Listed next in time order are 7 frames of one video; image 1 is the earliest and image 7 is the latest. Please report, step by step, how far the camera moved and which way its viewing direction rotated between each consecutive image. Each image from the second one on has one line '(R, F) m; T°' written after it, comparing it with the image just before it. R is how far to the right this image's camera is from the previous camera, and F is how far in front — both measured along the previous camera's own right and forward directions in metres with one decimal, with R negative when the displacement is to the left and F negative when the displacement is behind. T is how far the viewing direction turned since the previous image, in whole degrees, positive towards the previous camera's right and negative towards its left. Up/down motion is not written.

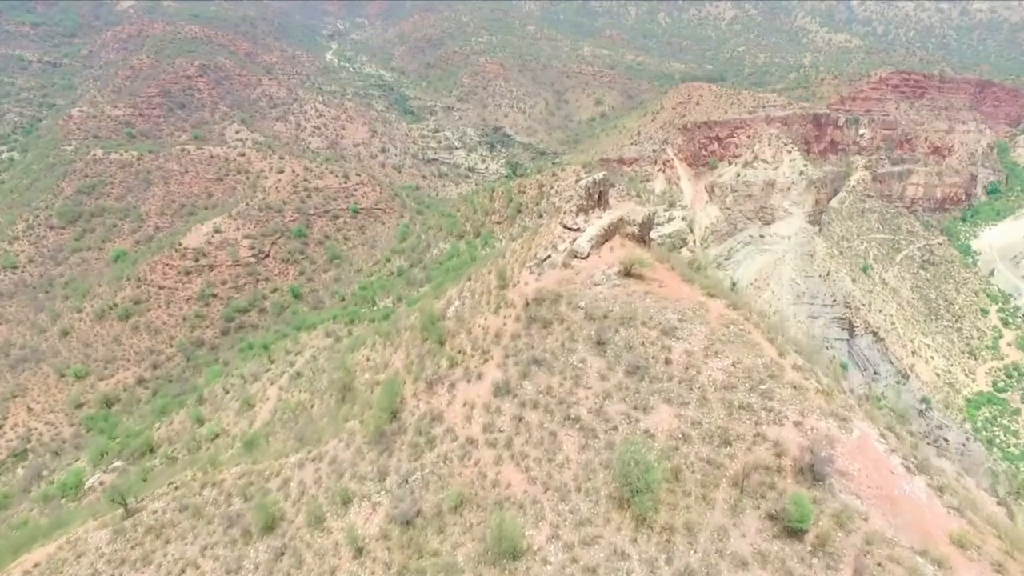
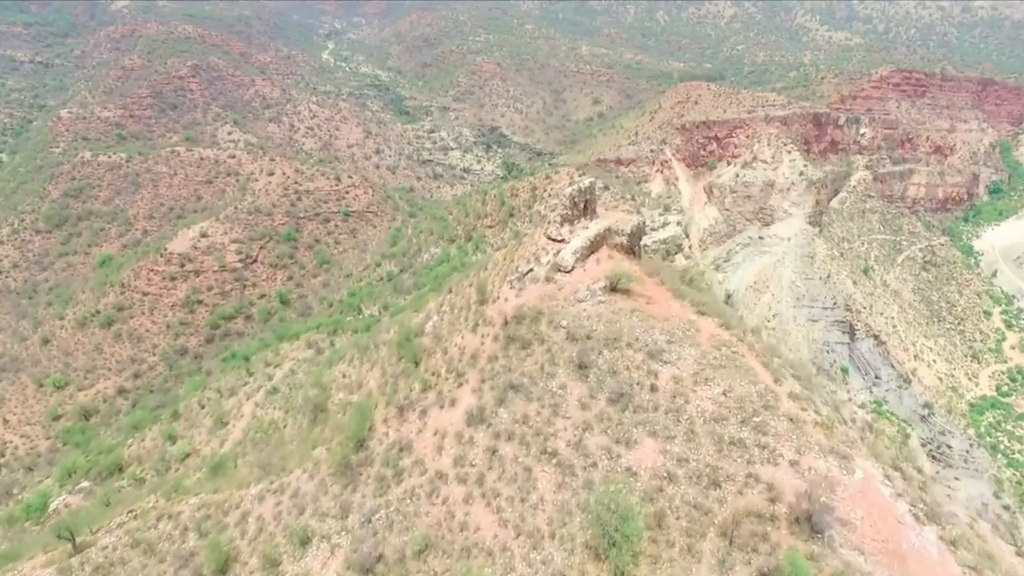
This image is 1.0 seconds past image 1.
(+0.4, +1.0) m; 0°
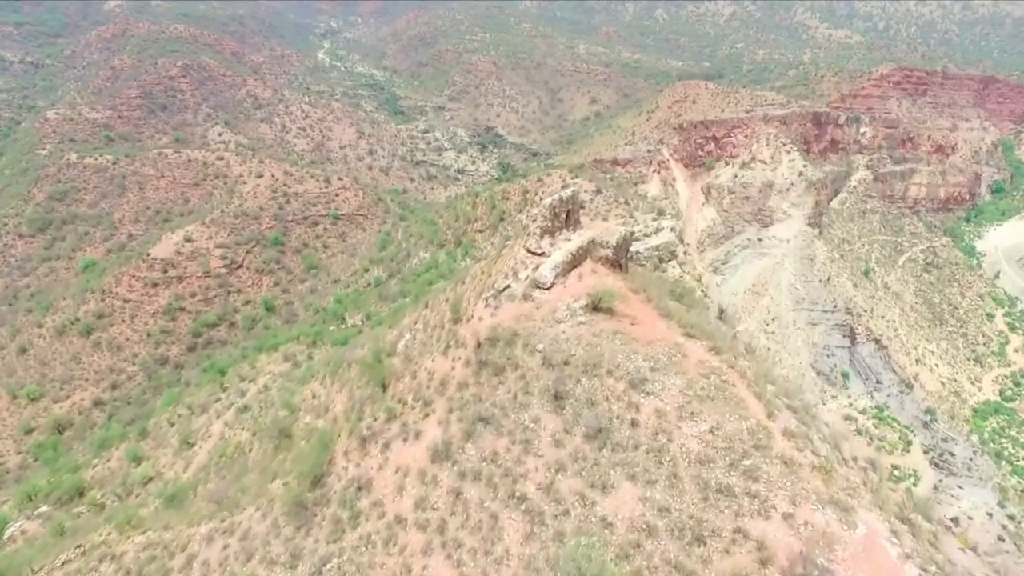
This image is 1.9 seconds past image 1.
(+0.5, +1.1) m; 0°
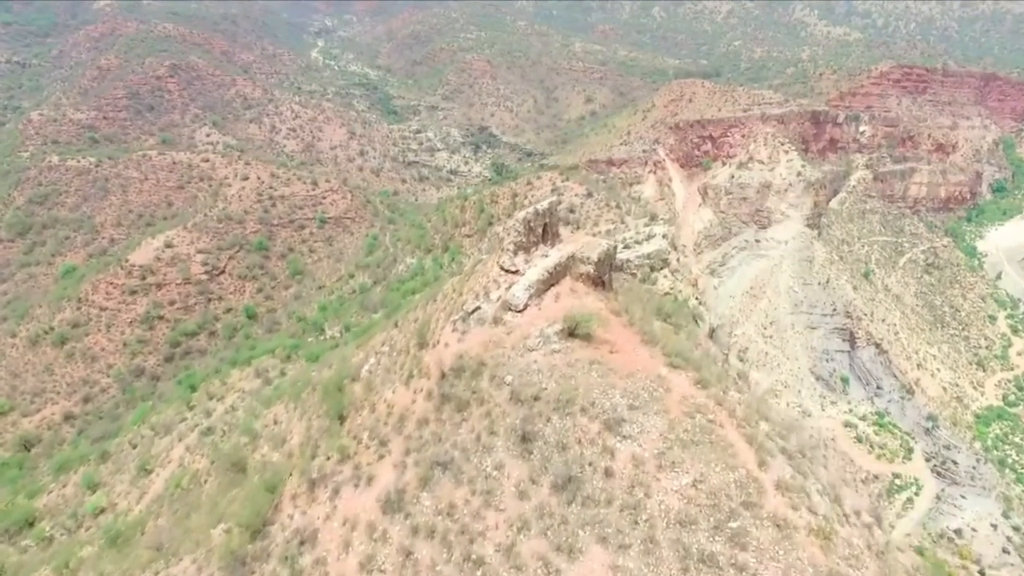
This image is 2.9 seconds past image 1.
(+0.5, +1.3) m; 0°
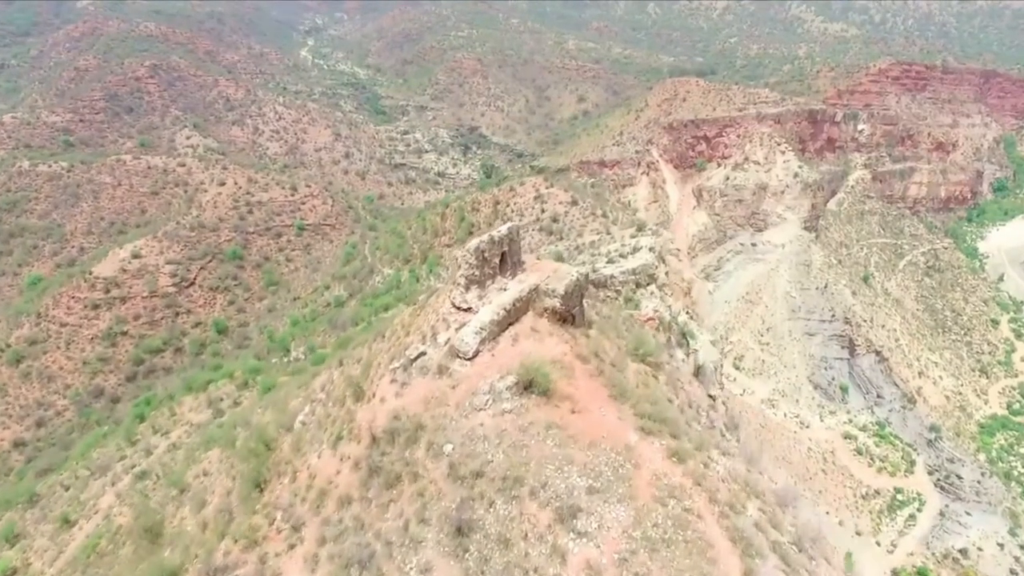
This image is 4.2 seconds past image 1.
(+0.8, +2.0) m; 0°
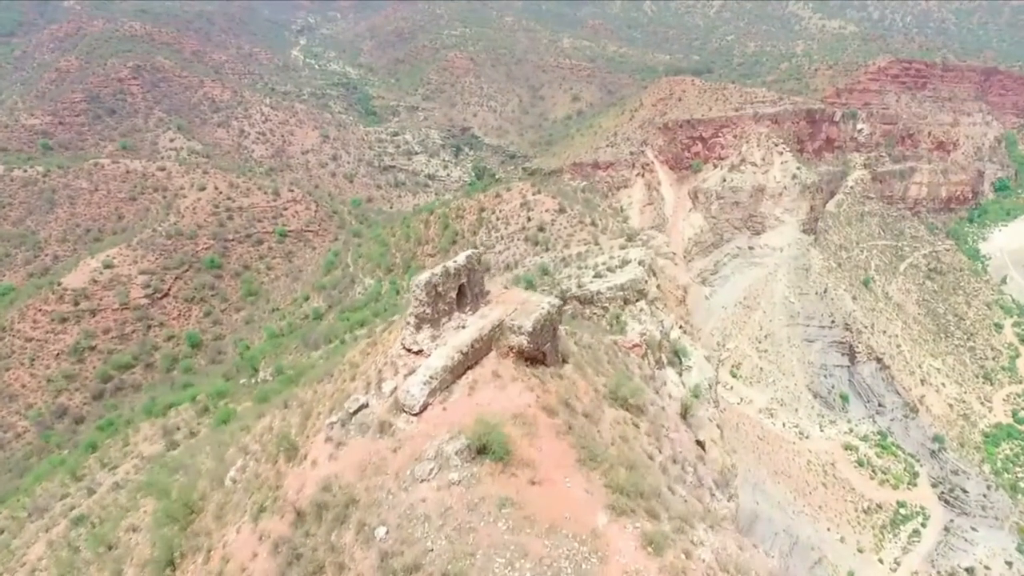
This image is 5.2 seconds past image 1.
(+0.6, +1.7) m; 0°
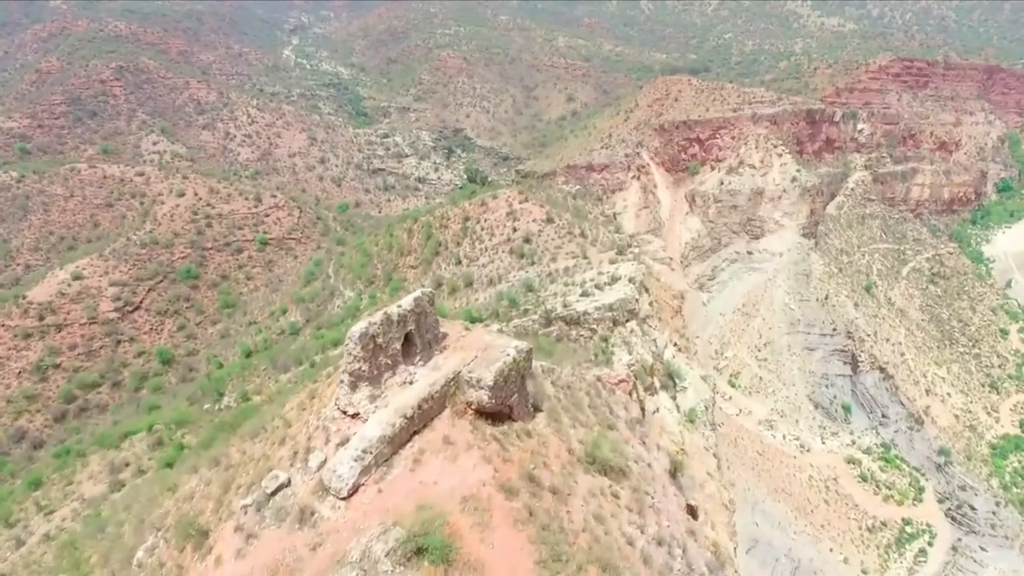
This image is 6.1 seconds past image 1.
(+0.5, +1.8) m; 0°
